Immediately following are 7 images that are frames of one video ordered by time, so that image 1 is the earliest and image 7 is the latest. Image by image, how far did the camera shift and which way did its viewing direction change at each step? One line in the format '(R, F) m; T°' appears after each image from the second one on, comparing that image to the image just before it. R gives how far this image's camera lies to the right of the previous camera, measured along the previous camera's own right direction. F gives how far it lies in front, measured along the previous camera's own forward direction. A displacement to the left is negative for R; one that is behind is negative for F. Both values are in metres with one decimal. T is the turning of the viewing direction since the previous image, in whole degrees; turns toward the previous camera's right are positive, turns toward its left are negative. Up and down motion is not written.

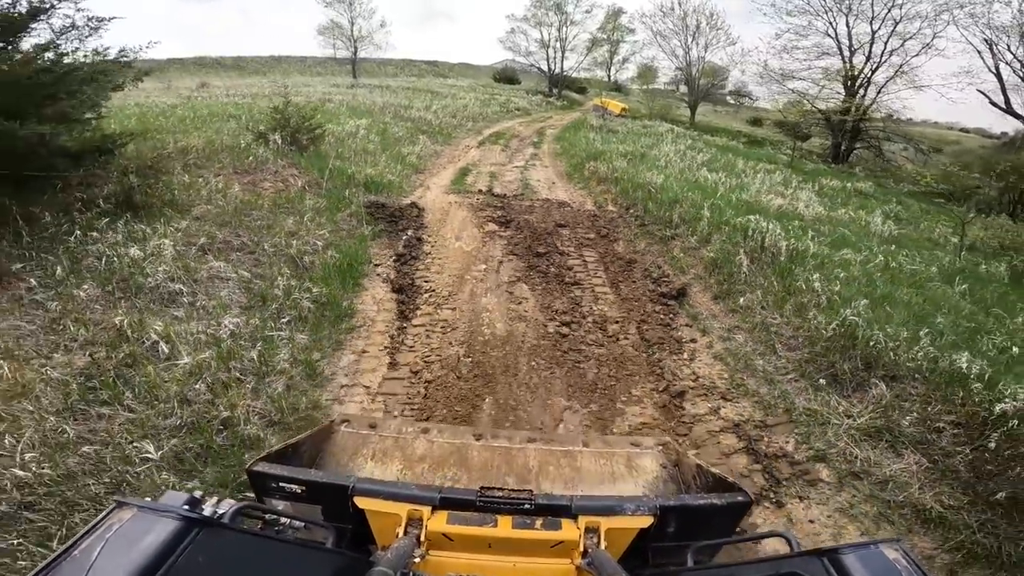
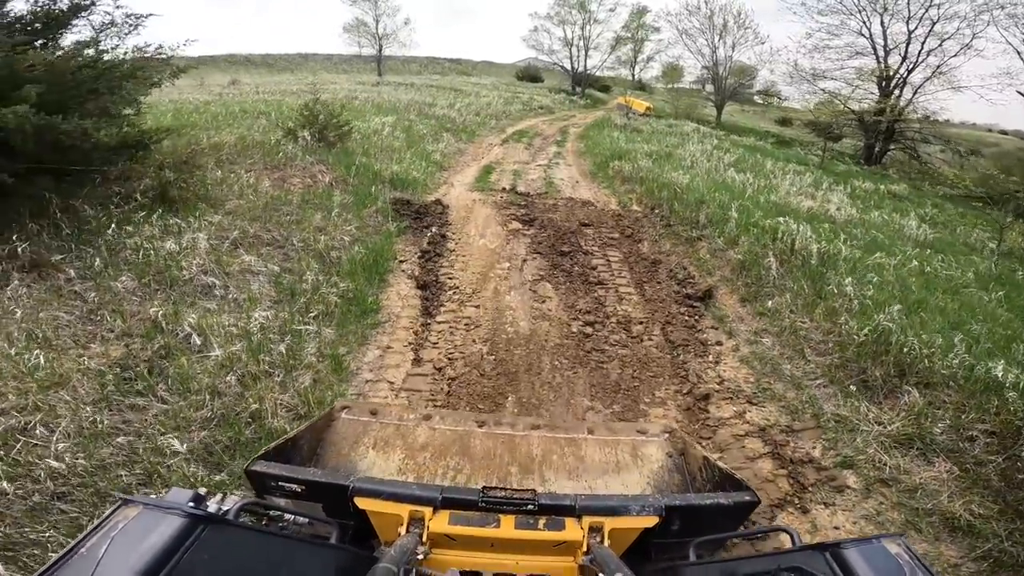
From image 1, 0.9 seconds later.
(0.0, 0.0) m; -2°
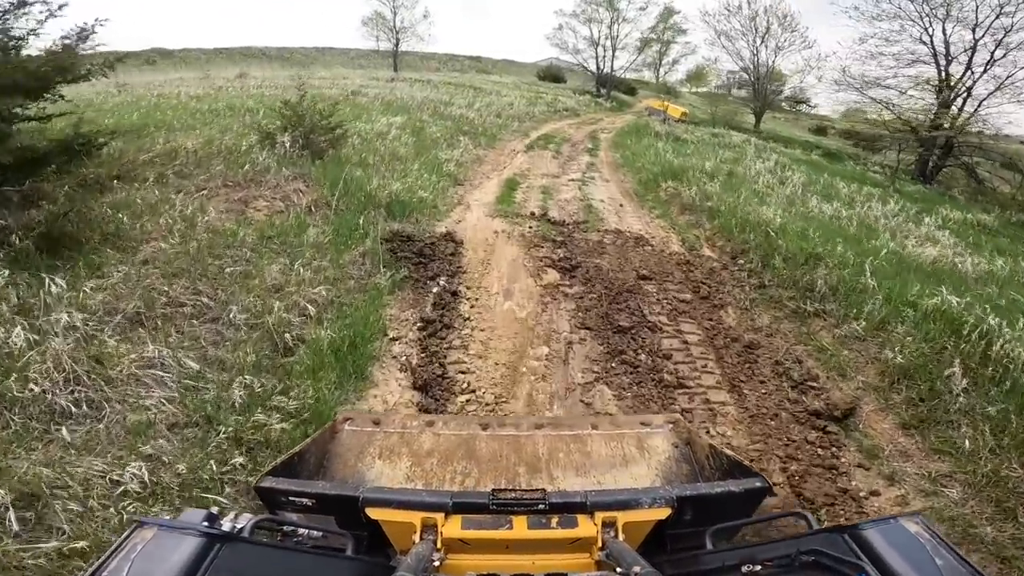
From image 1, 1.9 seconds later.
(-0.2, +2.2) m; -1°
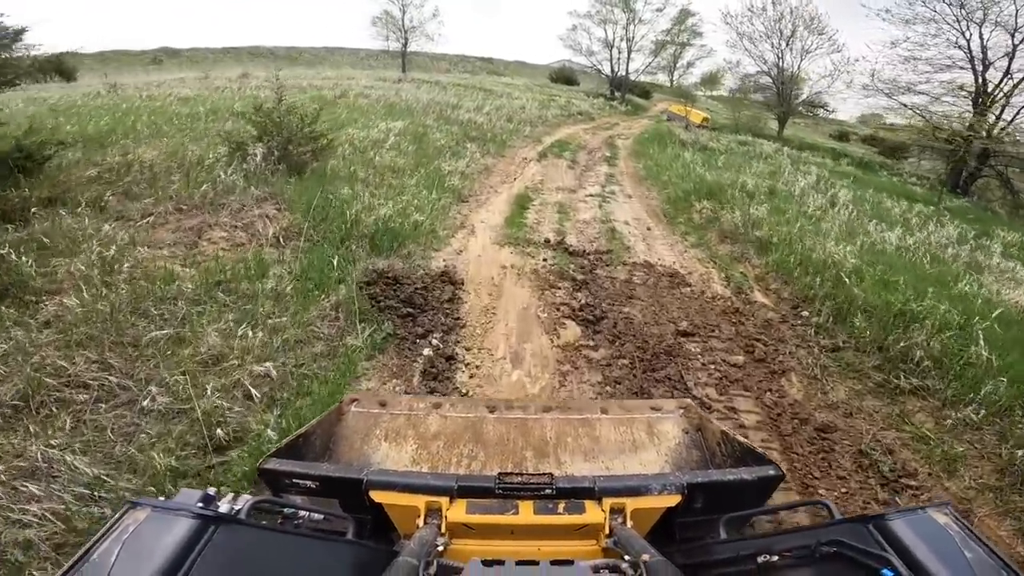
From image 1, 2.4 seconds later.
(0.0, +1.2) m; -1°
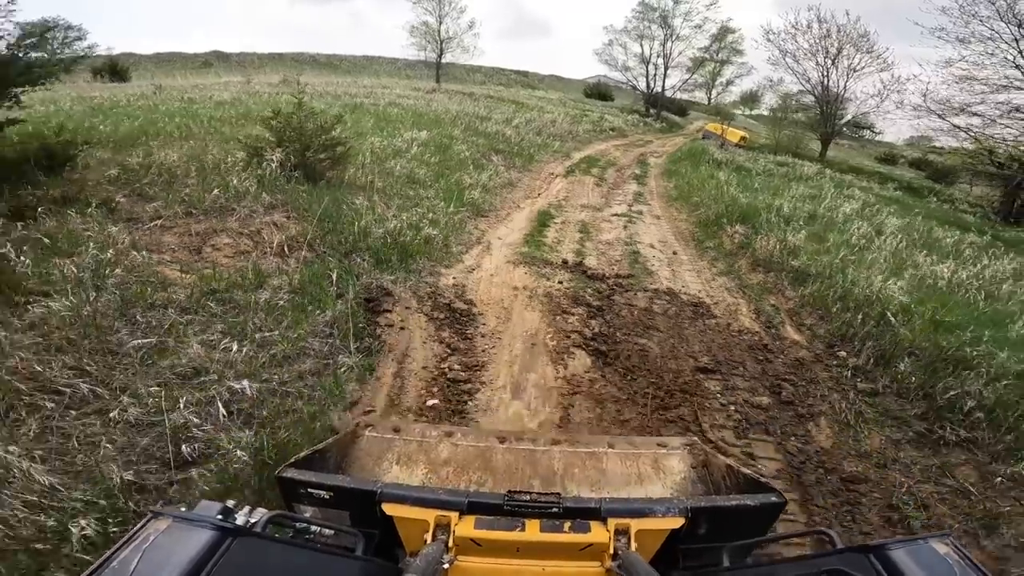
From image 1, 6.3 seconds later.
(+0.1, +0.3) m; -3°
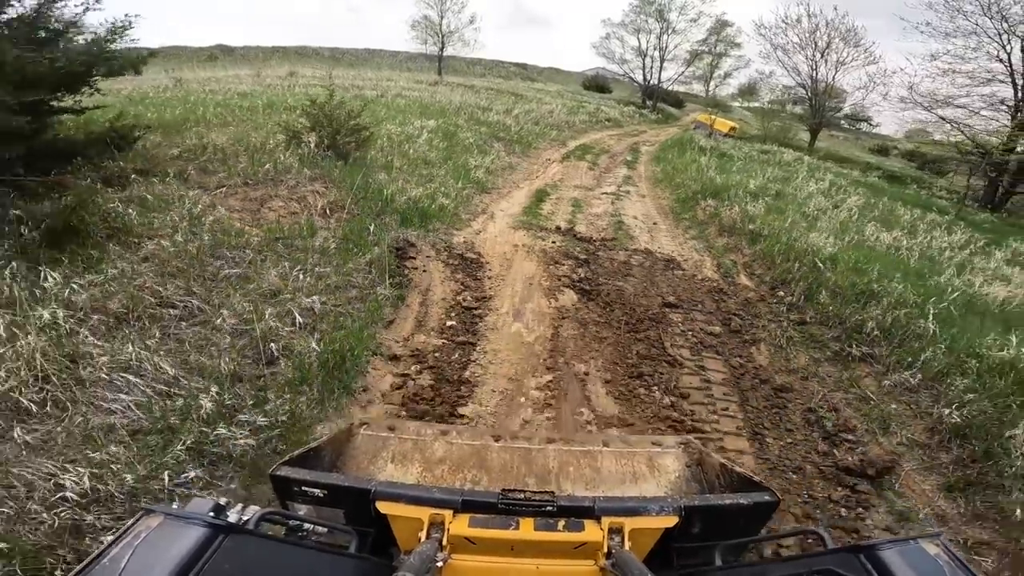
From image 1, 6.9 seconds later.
(0.0, -1.2) m; 0°
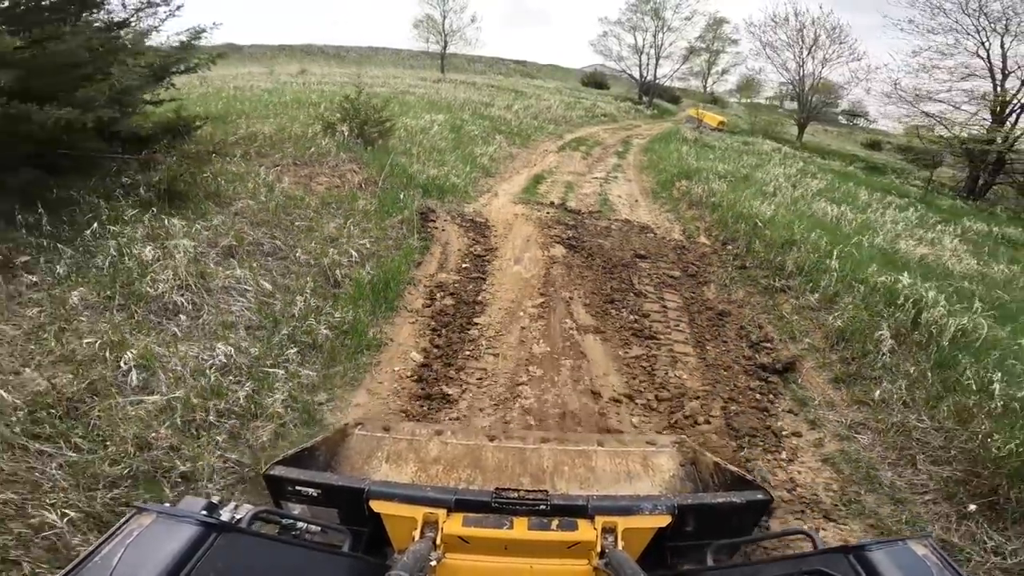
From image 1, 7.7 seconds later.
(0.0, -1.5) m; 0°
